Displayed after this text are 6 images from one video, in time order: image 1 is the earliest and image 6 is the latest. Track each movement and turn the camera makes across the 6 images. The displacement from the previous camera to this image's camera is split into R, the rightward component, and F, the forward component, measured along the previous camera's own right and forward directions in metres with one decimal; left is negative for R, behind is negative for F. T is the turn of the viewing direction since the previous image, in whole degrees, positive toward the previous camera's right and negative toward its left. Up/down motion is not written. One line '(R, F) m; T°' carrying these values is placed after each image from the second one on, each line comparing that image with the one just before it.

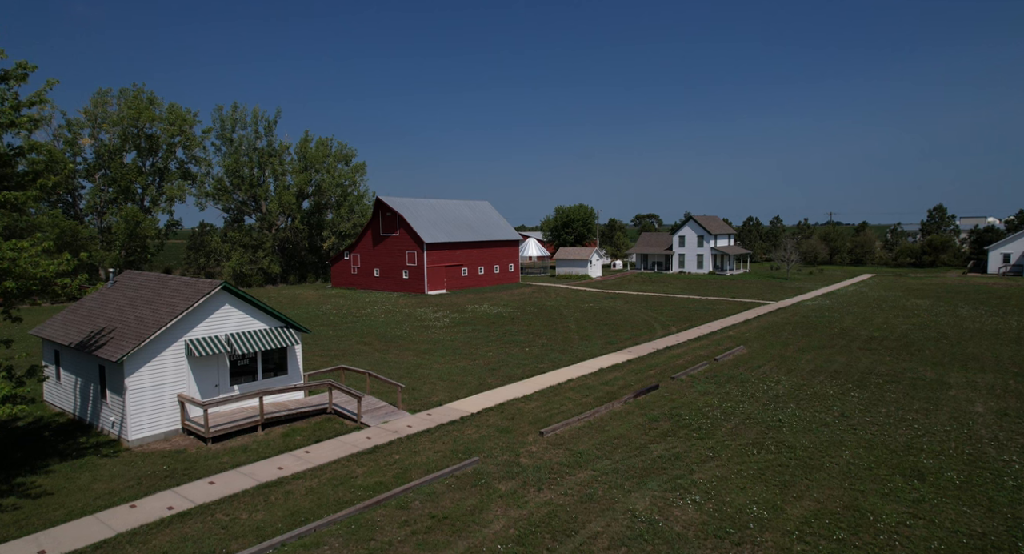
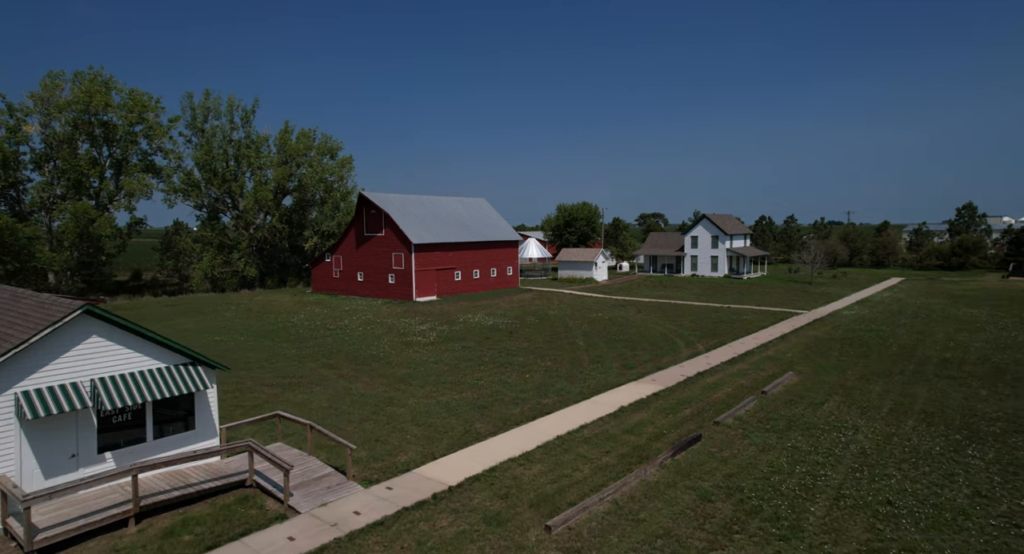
(+0.1, +4.5) m; 0°
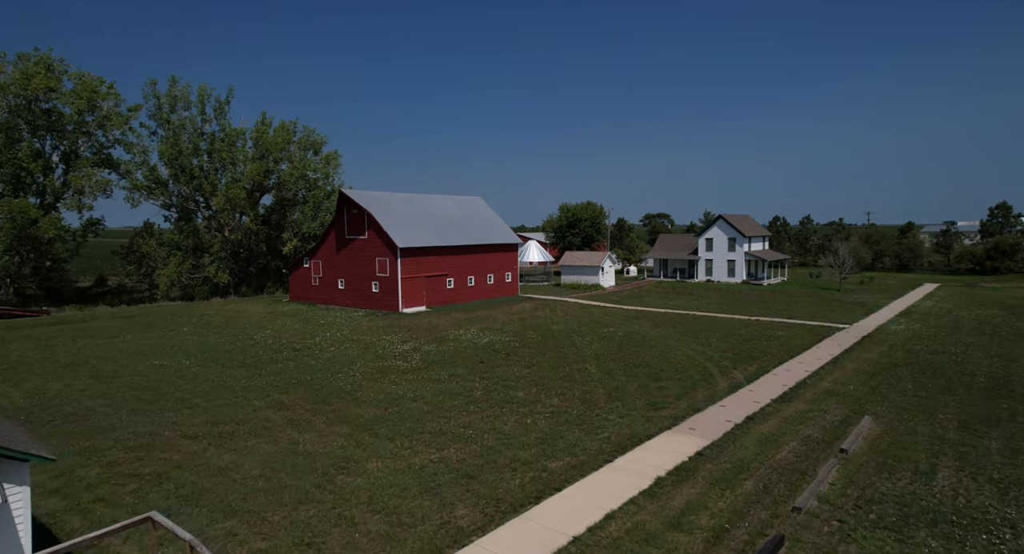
(+0.1, +4.5) m; 0°
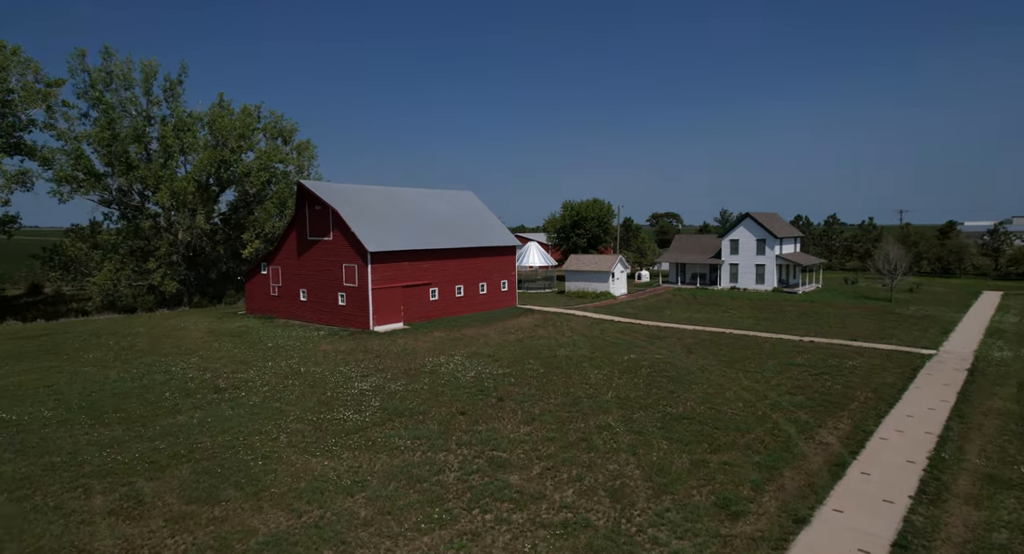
(+0.2, +6.5) m; 0°
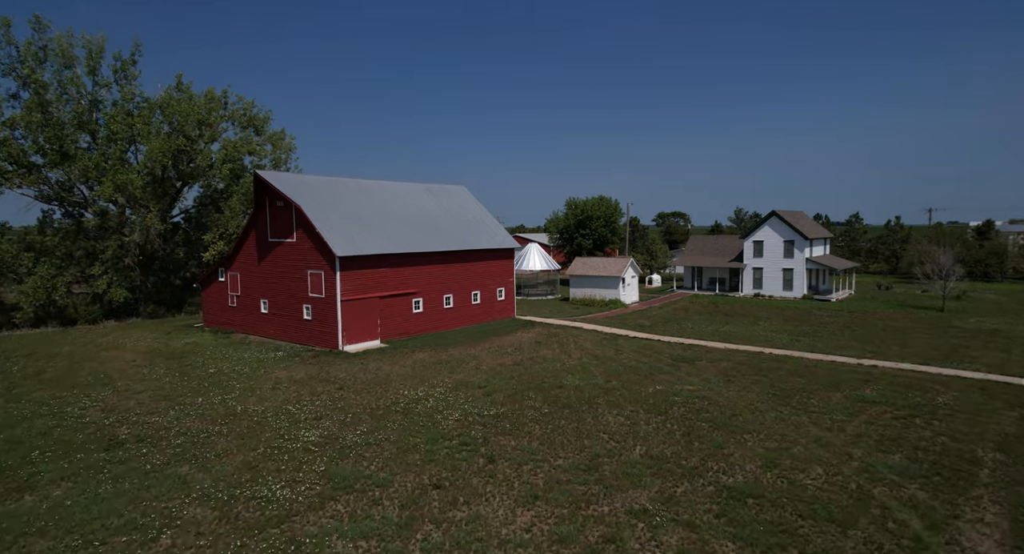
(+0.1, +4.9) m; 0°
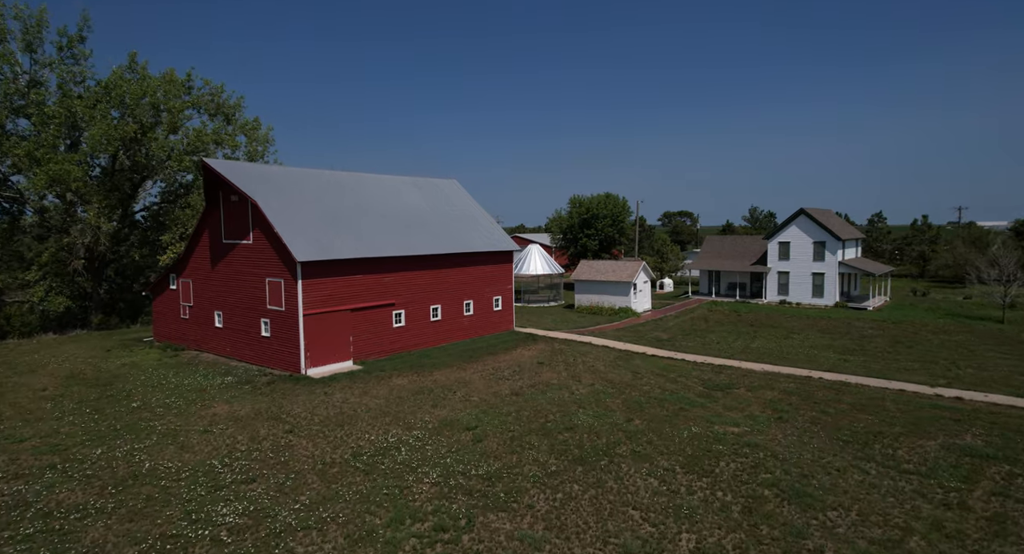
(+0.1, +4.3) m; 0°
